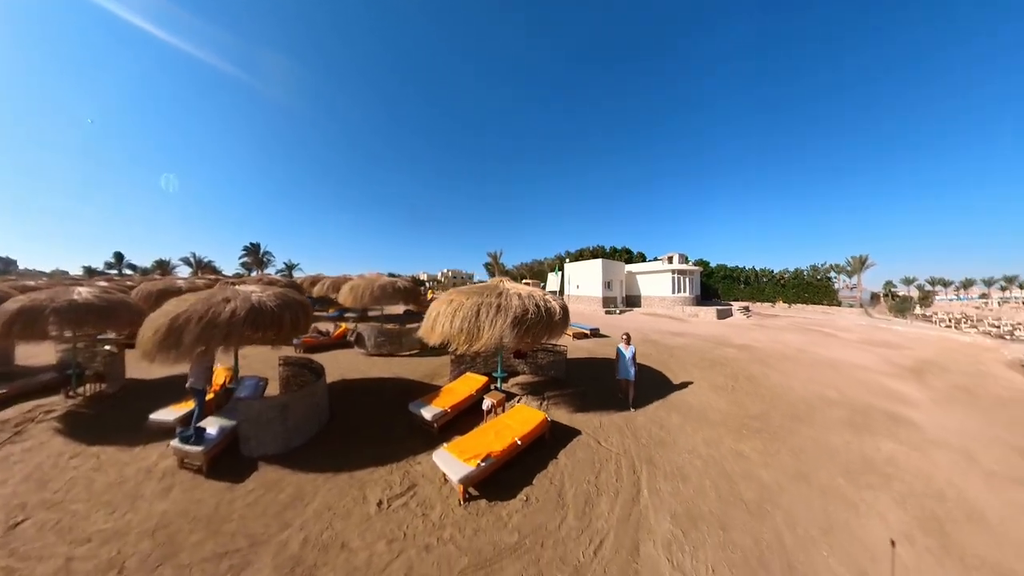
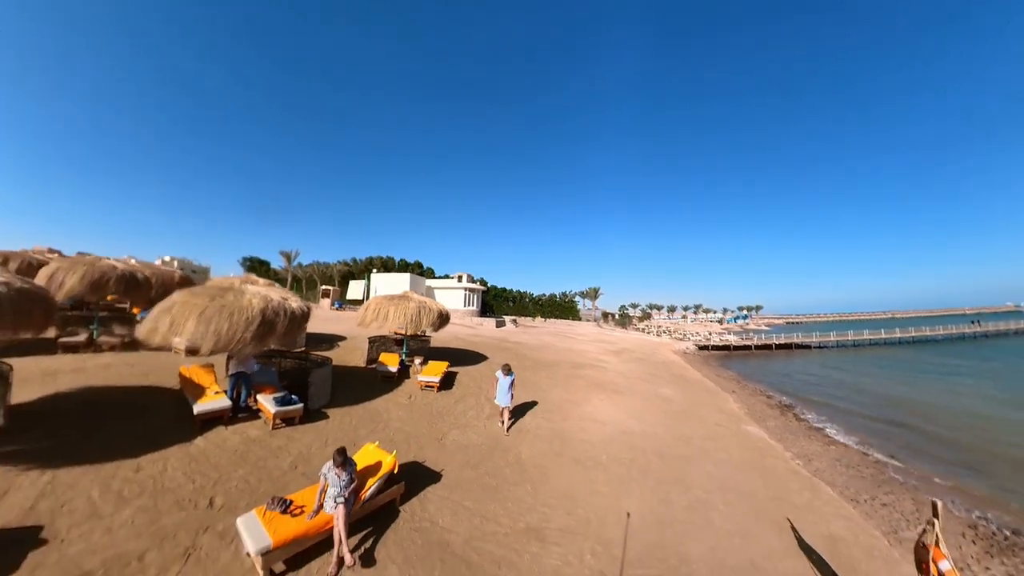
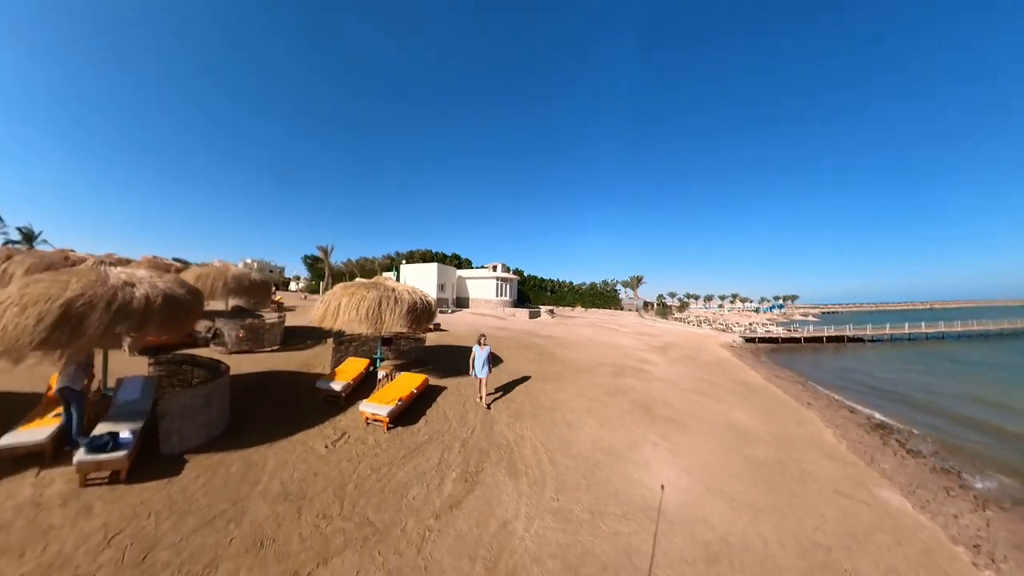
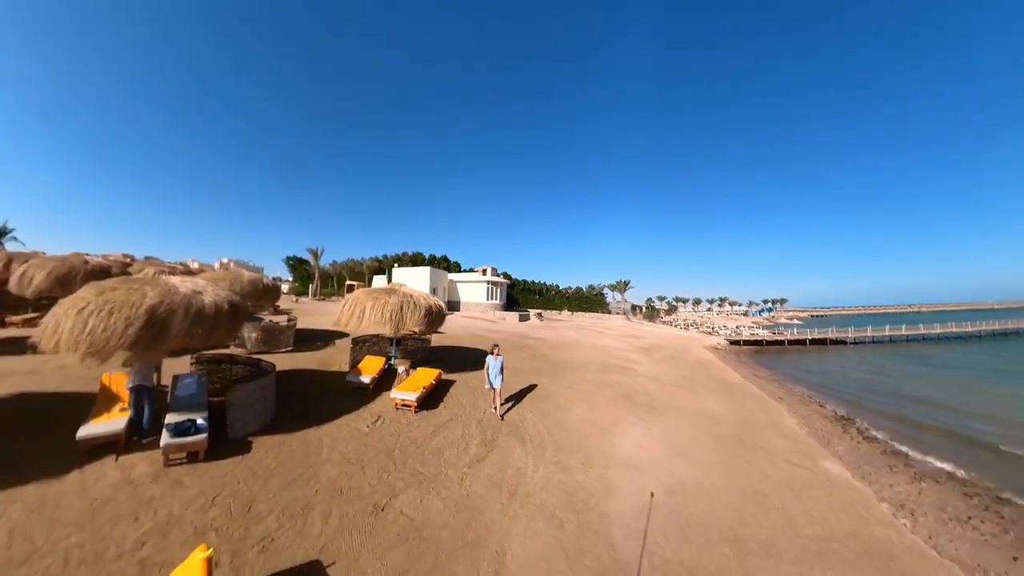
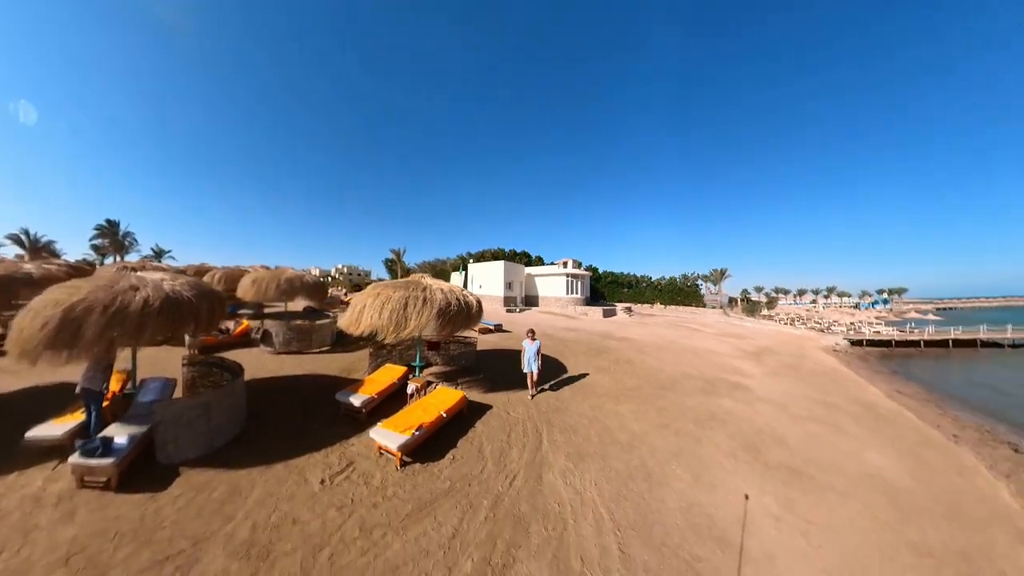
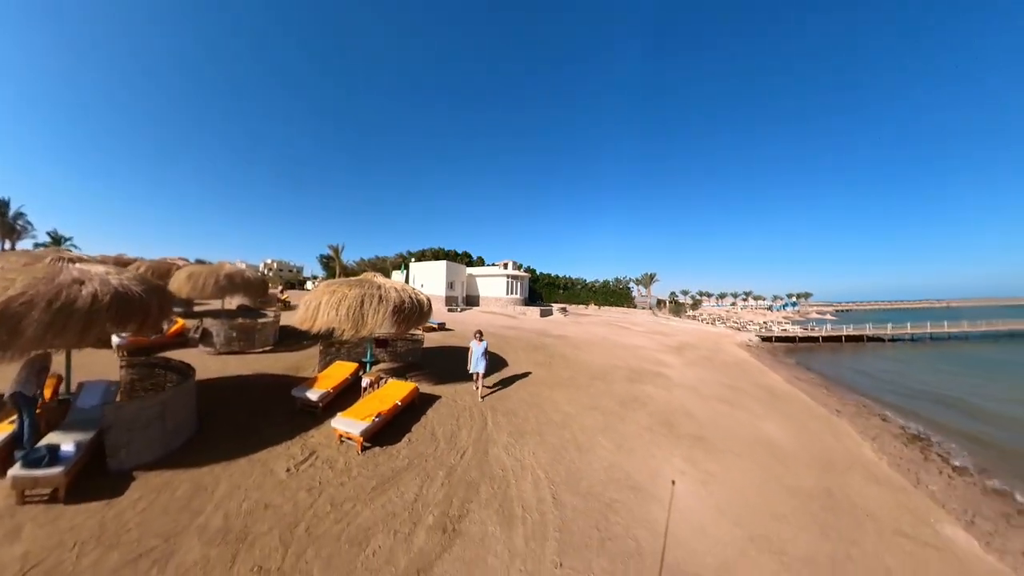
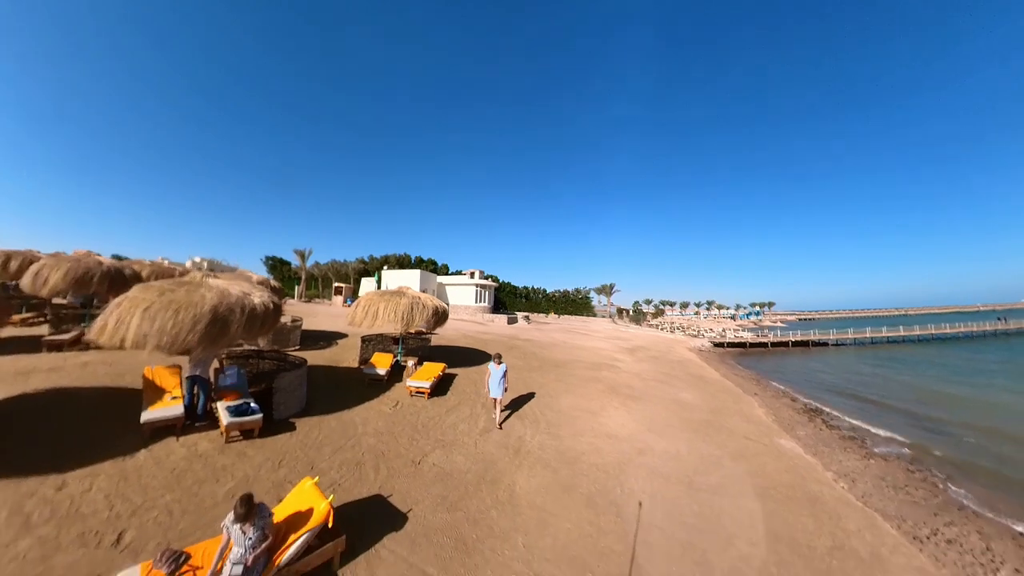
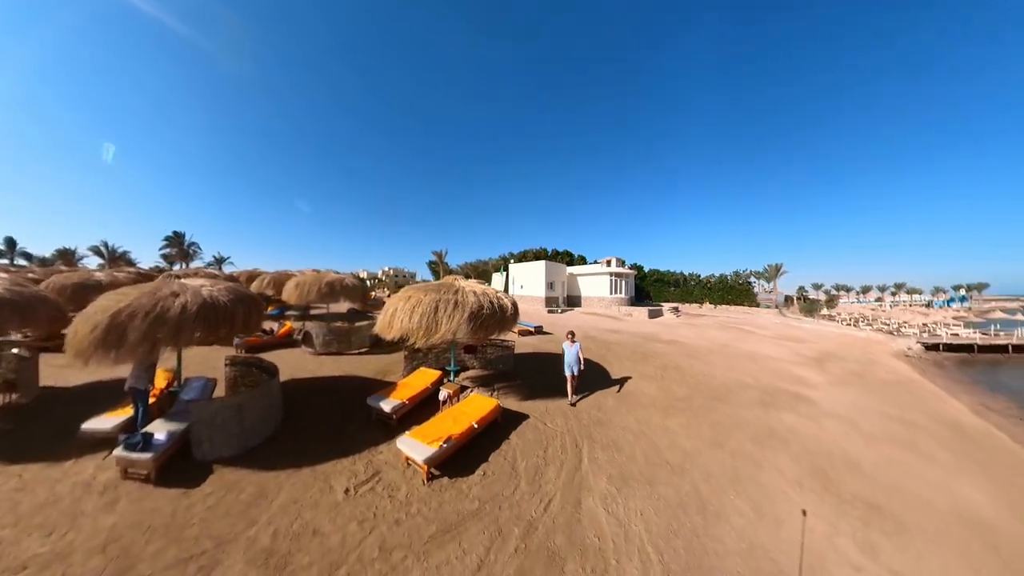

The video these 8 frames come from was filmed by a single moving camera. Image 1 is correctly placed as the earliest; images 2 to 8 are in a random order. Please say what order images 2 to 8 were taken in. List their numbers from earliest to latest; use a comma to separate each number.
8, 5, 6, 3, 4, 7, 2
